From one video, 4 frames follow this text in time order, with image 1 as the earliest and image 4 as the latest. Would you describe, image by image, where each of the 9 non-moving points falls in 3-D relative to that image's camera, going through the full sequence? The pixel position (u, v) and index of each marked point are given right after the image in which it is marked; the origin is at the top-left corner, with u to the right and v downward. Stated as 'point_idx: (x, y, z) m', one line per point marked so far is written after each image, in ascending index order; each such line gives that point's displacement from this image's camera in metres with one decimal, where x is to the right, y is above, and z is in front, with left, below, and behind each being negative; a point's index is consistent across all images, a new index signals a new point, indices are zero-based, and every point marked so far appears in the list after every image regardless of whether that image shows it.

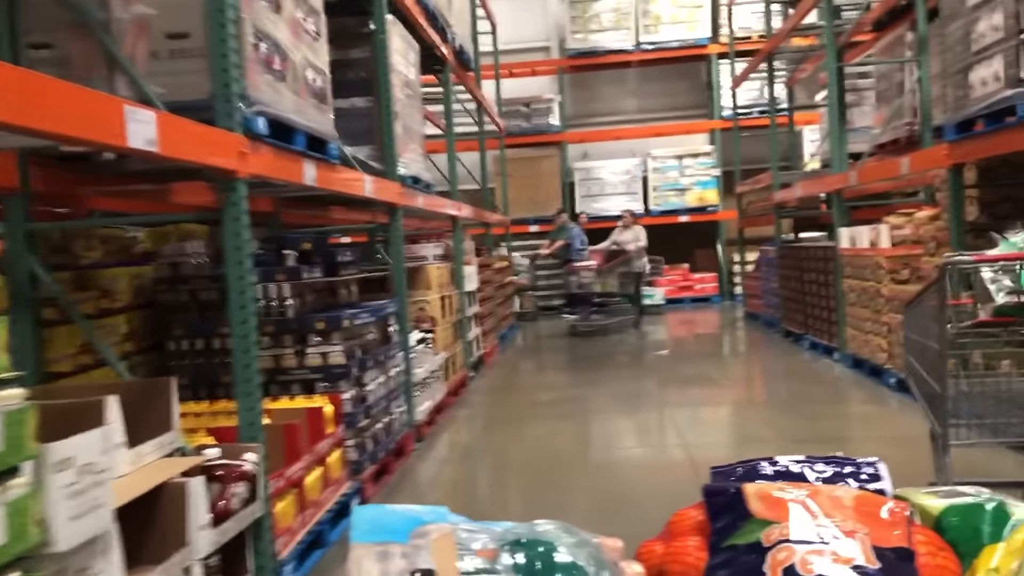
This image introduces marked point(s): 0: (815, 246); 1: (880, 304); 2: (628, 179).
0: (+2.0, +0.3, +6.0) m
1: (+1.8, -0.1, +4.7) m
2: (+1.4, +1.3, +11.1) m
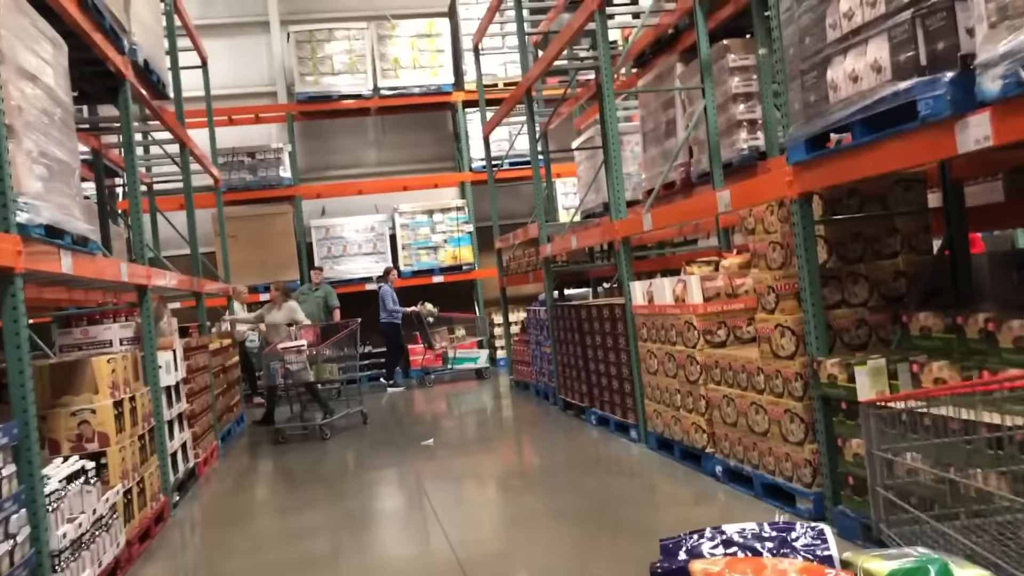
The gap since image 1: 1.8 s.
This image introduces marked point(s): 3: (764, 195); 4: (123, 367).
0: (+0.5, -0.1, +5.1) m
1: (+0.7, -0.3, +3.8) m
2: (-1.5, +0.5, +9.9) m
3: (+0.9, +0.3, +3.2) m
4: (-1.5, -0.3, +3.7) m
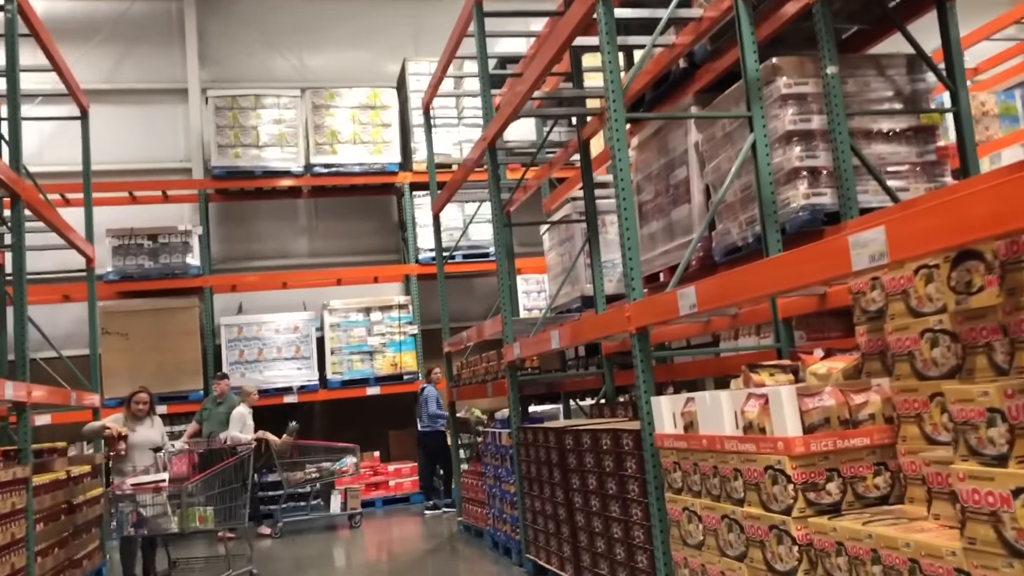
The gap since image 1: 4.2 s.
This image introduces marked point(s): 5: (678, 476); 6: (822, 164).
0: (+0.3, -0.5, +3.5) m
1: (+0.6, -0.6, +2.2) m
2: (-1.9, -0.5, +8.2) m
3: (+0.8, +0.1, +1.7) m
4: (-1.6, -0.5, +2.0) m
5: (+0.5, -0.5, +2.7) m
6: (+1.1, +0.4, +3.4) m
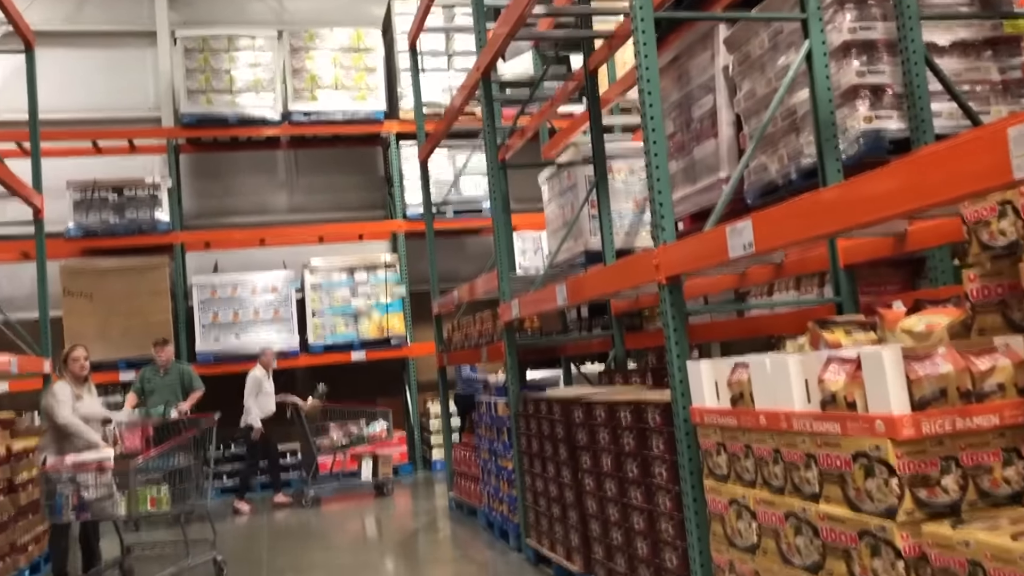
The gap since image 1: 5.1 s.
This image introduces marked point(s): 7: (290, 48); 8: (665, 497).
0: (+0.3, -0.4, +3.0) m
1: (+0.7, -0.5, +1.6) m
2: (-1.9, -0.1, +7.6) m
3: (+0.8, +0.2, +1.1) m
4: (-1.6, -0.4, +1.4) m
5: (+0.5, -0.4, +2.2) m
6: (+1.1, +0.6, +2.8) m
7: (-1.9, +2.0, +7.8) m
8: (+0.4, -0.6, +2.6) m
